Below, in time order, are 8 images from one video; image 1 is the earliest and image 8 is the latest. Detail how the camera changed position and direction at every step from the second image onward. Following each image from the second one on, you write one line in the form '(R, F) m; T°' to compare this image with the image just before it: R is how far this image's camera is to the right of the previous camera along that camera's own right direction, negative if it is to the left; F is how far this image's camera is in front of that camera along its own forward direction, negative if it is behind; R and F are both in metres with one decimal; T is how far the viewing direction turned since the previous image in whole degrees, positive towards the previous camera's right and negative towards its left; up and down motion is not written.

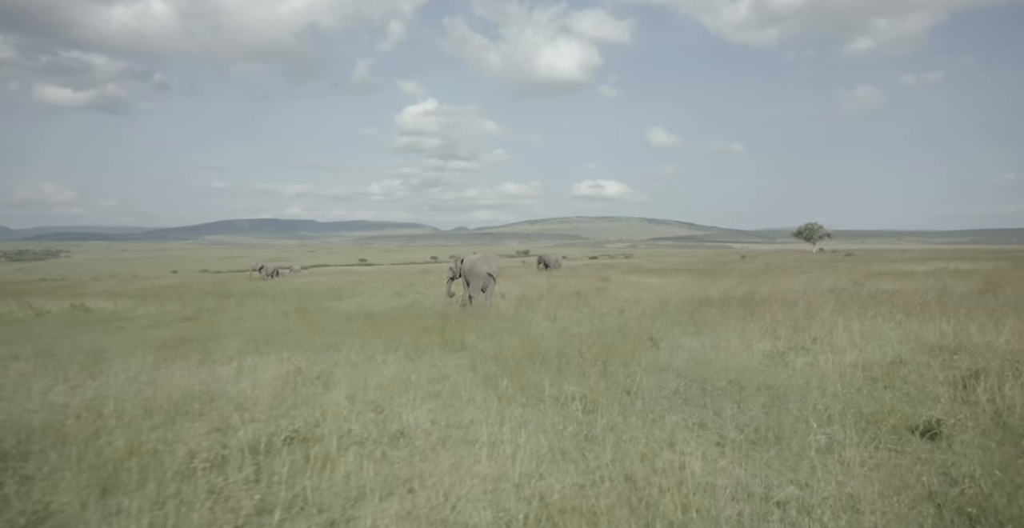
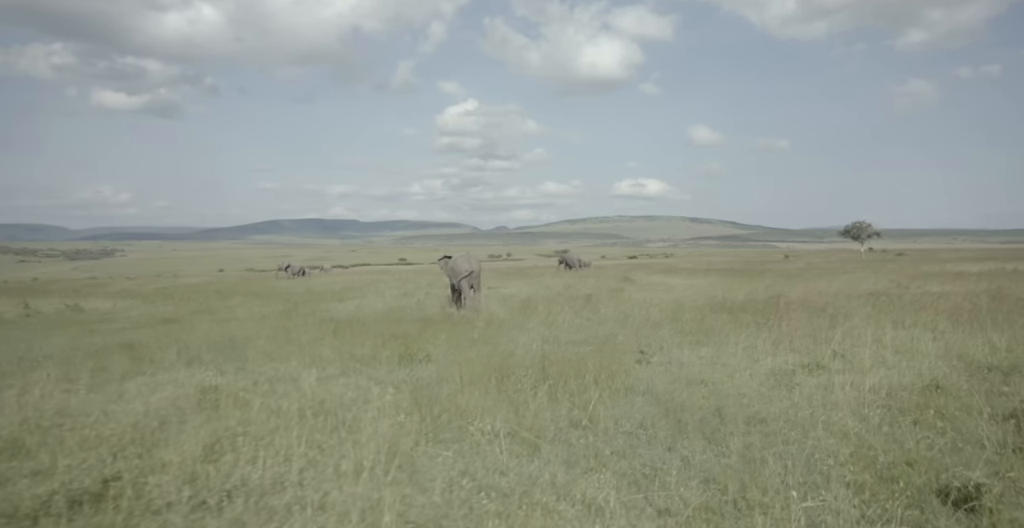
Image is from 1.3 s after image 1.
(+1.4, +2.0) m; -3°
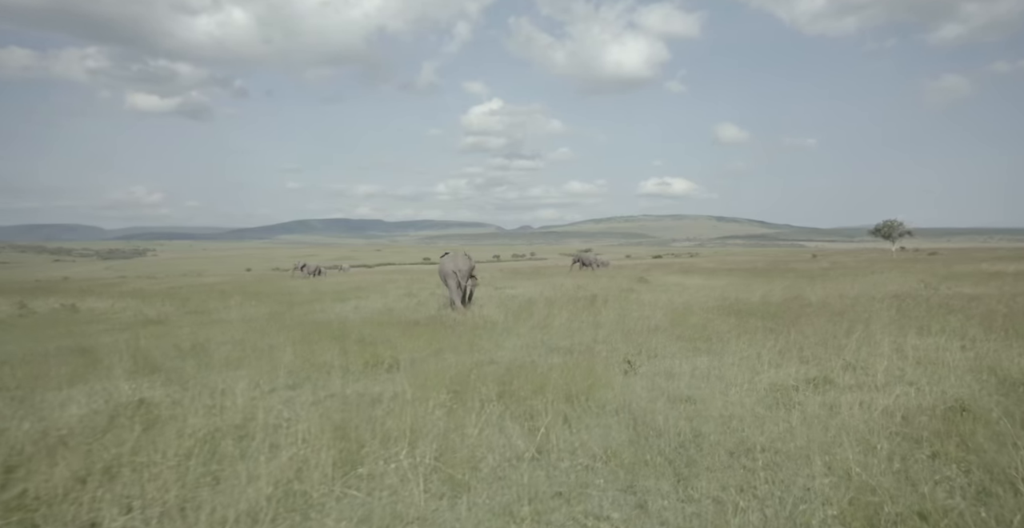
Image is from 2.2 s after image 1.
(+0.9, +1.2) m; -2°
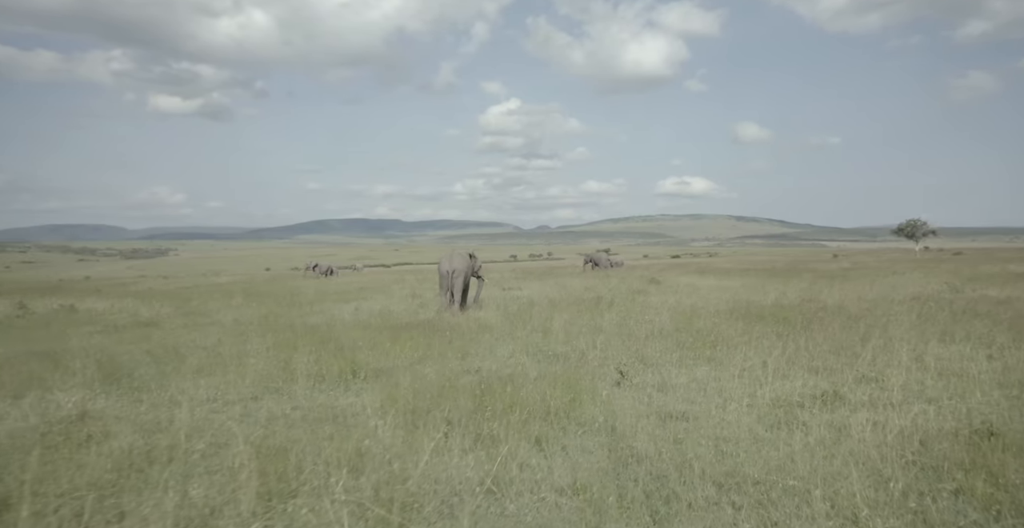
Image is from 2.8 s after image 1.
(+0.6, +0.9) m; -2°
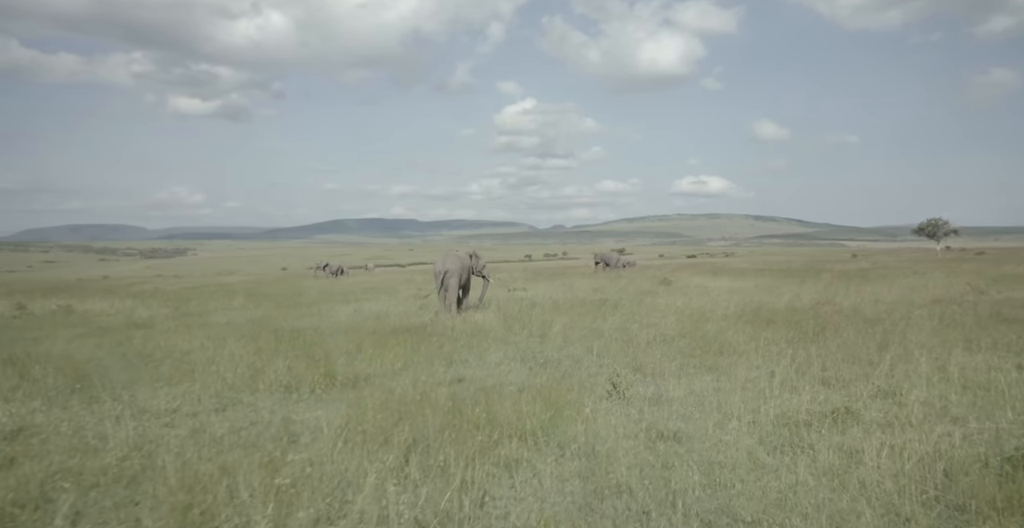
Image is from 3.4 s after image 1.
(+0.5, +0.8) m; -1°
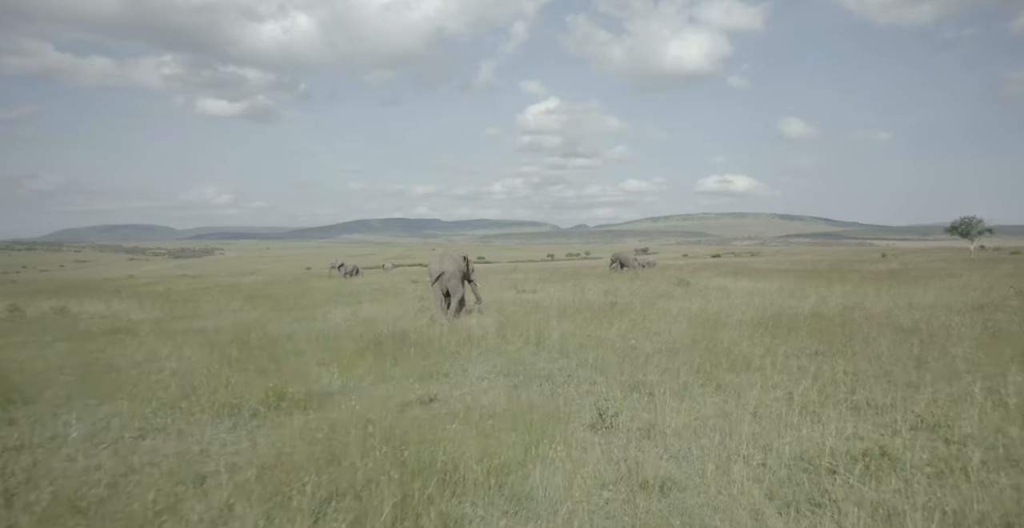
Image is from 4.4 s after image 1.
(+0.7, +1.4) m; -2°
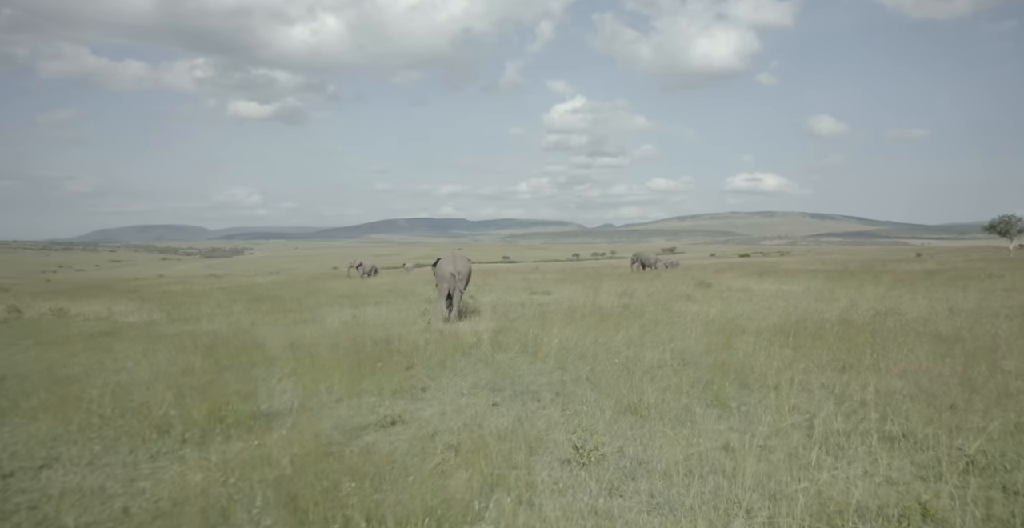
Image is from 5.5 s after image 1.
(+0.7, +1.3) m; -2°
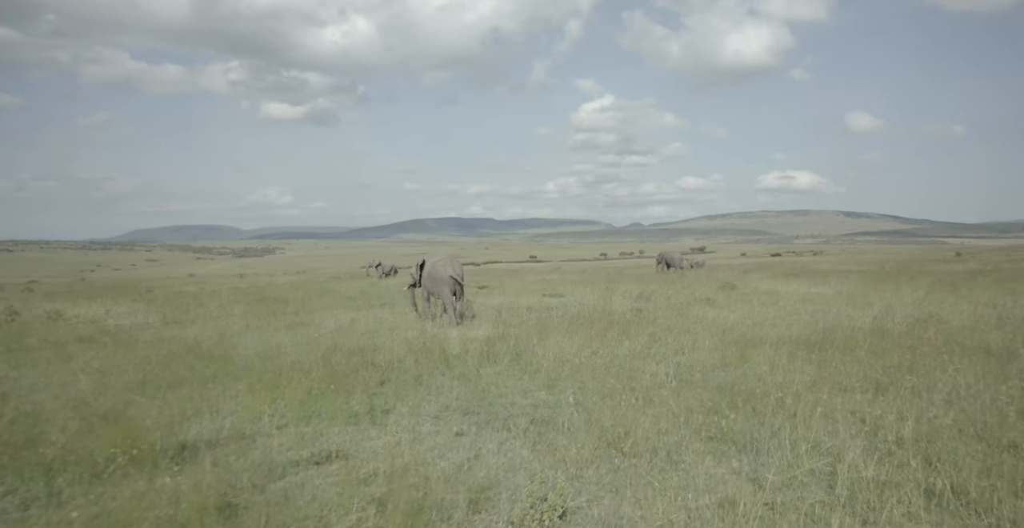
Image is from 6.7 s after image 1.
(+0.8, +1.4) m; -2°
